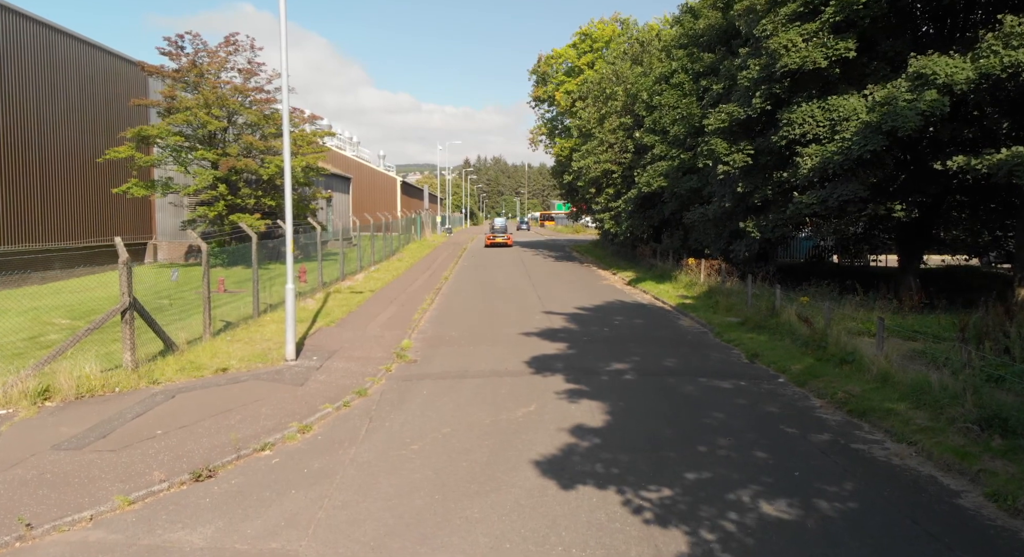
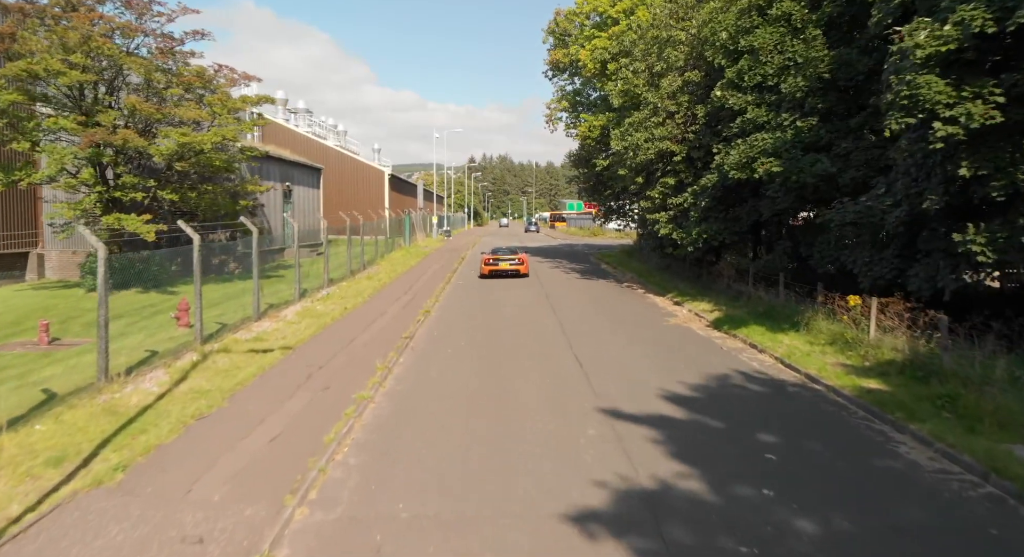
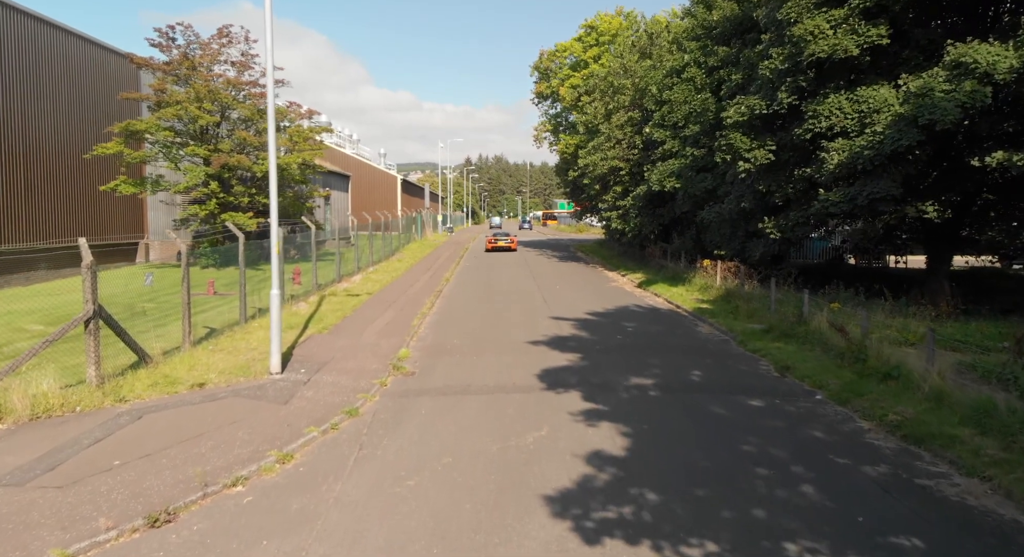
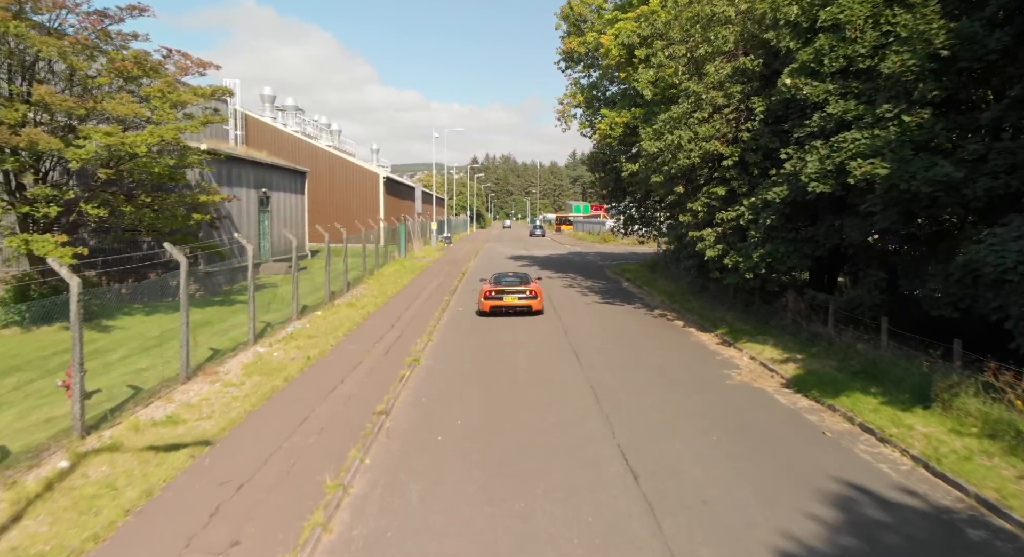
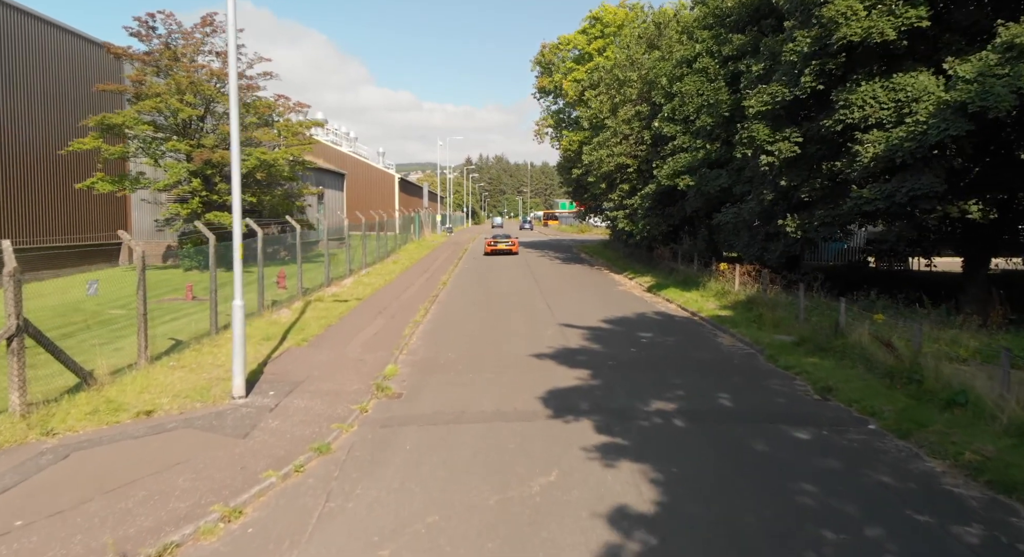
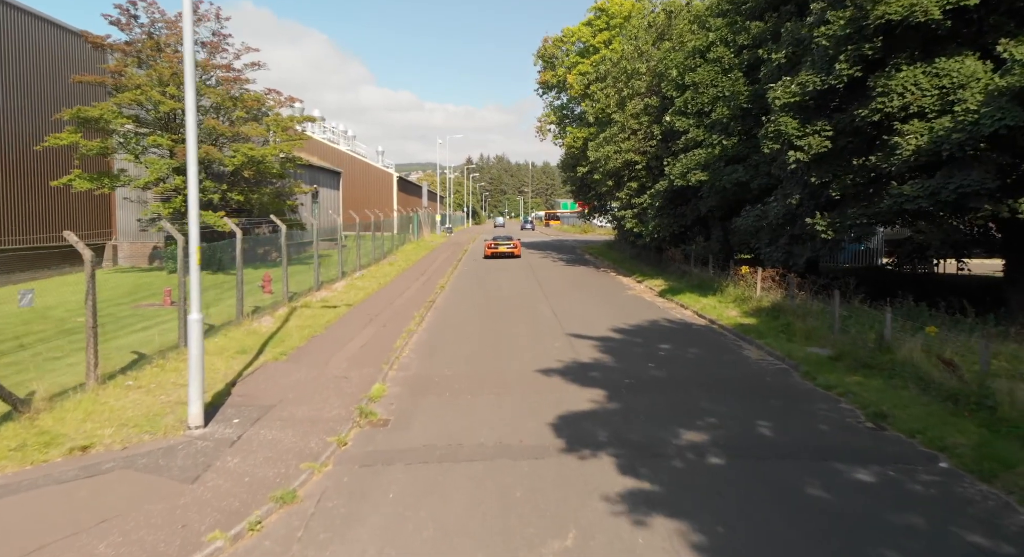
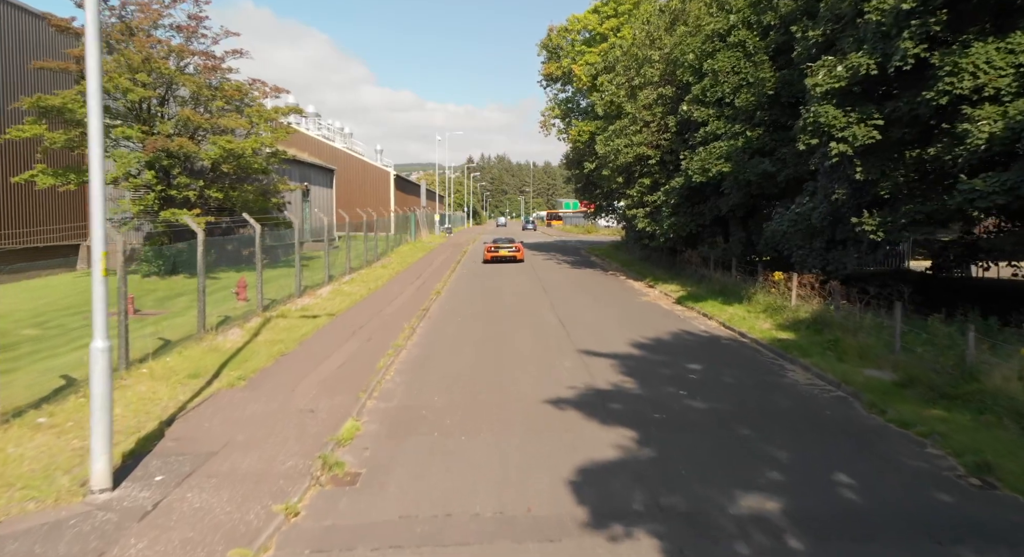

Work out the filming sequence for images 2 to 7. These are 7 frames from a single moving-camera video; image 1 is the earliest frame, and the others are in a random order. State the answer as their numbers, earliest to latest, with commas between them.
3, 5, 6, 7, 2, 4
